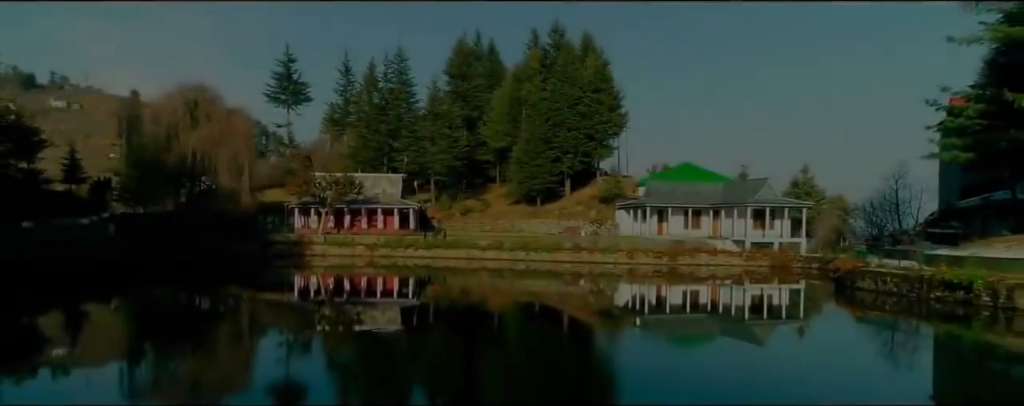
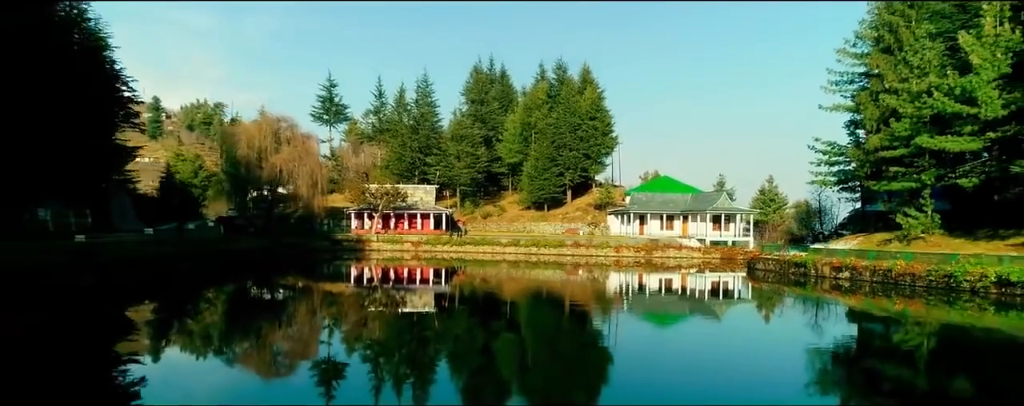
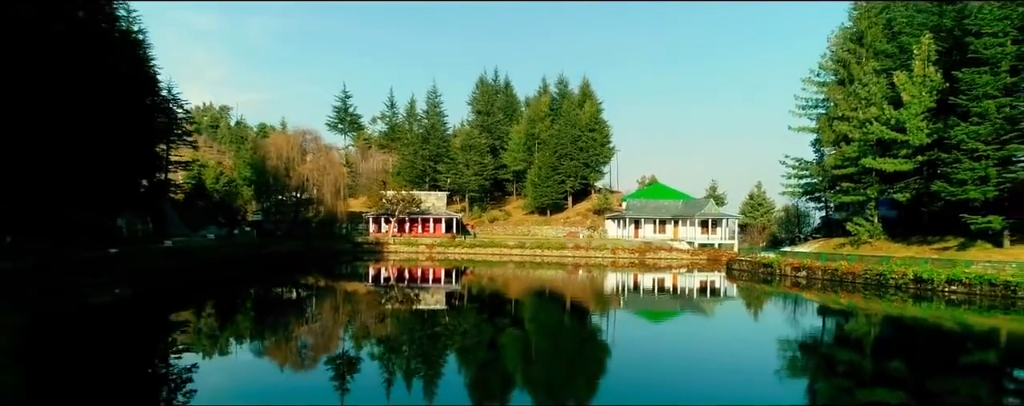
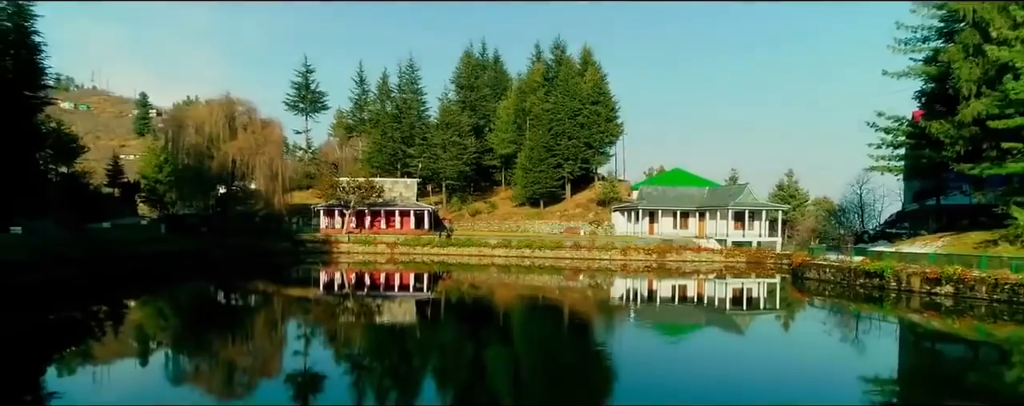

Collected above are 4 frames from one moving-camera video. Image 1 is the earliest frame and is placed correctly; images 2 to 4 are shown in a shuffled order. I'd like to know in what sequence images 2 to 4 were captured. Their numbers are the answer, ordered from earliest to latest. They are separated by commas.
4, 2, 3
